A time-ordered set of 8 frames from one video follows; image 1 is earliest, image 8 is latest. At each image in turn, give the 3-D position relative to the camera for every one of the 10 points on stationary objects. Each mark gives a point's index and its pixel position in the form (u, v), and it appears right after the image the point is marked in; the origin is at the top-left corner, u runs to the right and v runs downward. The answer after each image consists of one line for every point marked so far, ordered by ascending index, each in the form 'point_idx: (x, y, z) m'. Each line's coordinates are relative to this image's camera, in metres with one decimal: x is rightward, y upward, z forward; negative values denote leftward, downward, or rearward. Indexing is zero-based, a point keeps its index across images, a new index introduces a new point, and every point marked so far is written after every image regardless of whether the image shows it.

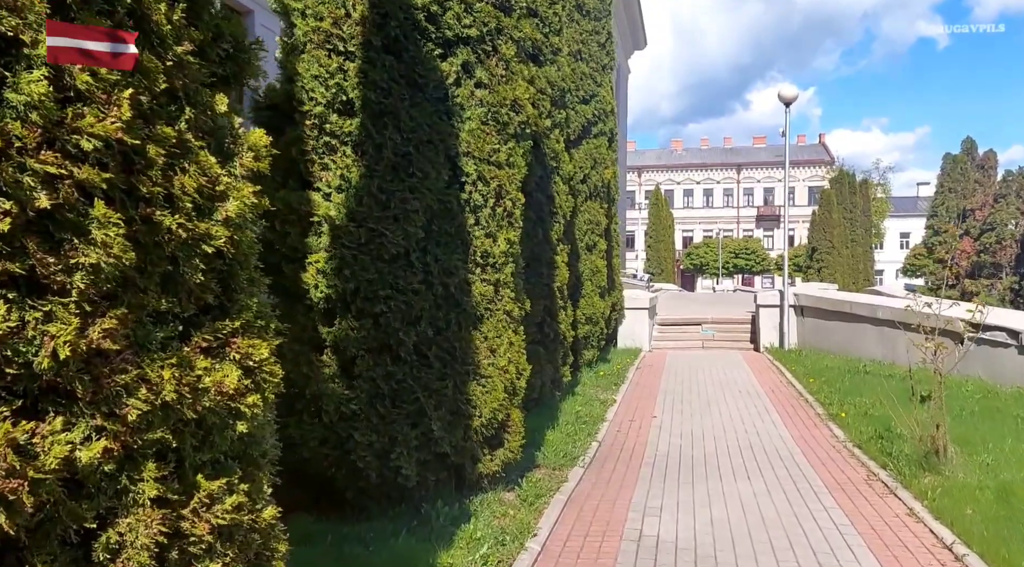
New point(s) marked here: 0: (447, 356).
0: (-0.4, -0.5, +4.8) m
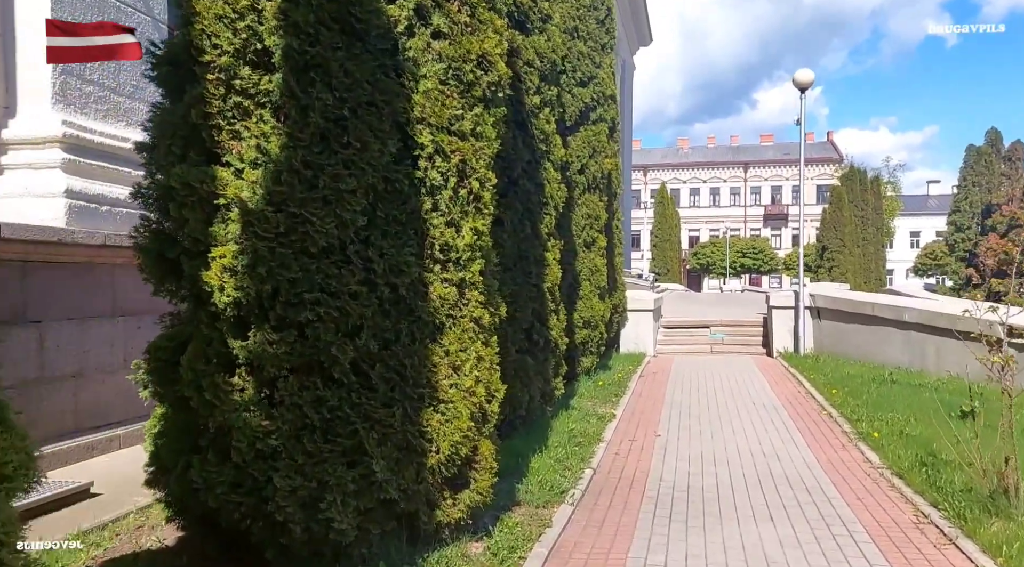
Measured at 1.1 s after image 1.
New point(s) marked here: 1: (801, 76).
0: (-0.6, -0.5, +3.8) m
1: (+5.0, +3.6, +13.0) m
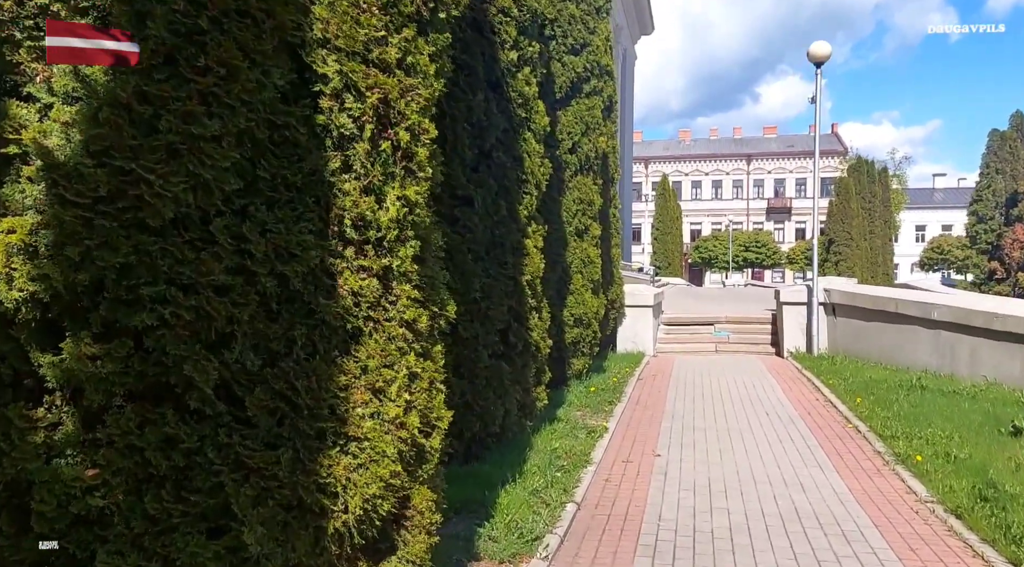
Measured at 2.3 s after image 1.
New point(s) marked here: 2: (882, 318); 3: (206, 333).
0: (-0.8, -0.4, +2.7) m
1: (+4.8, +3.7, +11.9) m
2: (+5.5, -0.5, +11.2) m
3: (-1.0, -0.2, +2.5) m
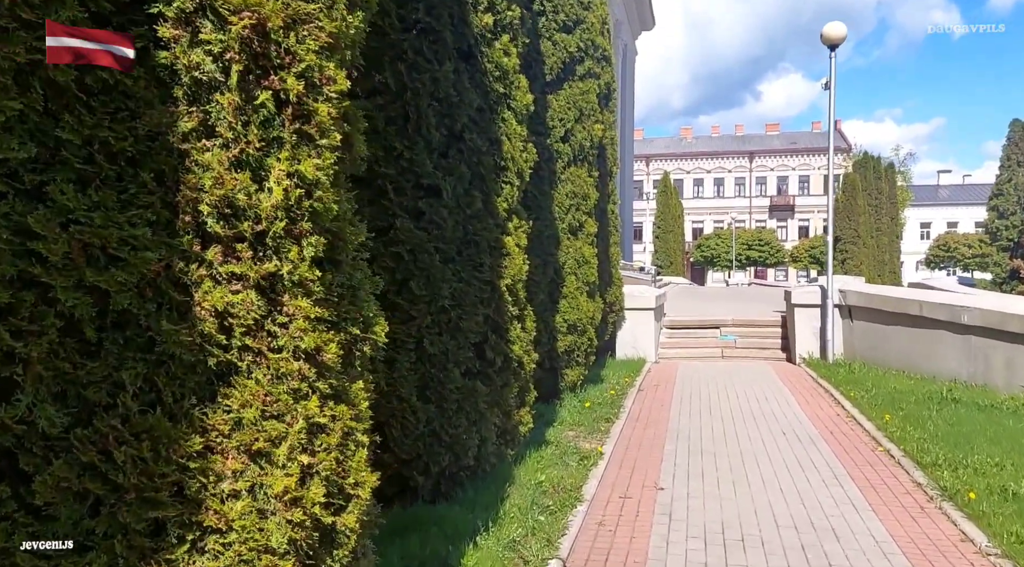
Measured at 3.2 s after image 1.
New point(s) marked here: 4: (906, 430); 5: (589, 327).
0: (-1.0, -0.5, +1.8) m
1: (+4.7, +3.7, +10.9) m
2: (+5.4, -0.5, +10.2) m
3: (-1.2, -0.2, +1.7) m
4: (+3.5, -1.3, +6.7) m
5: (+0.9, -0.5, +8.9) m
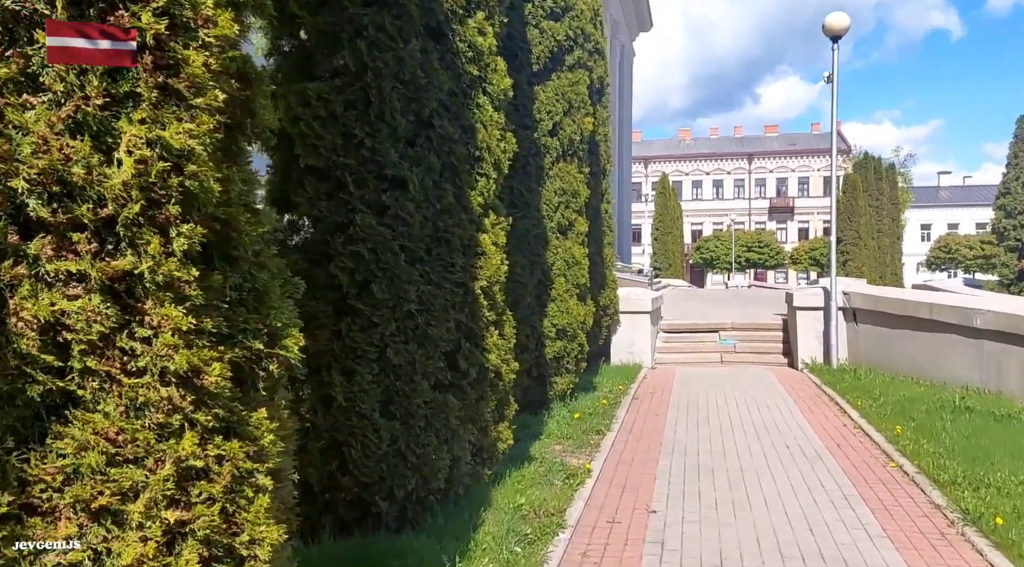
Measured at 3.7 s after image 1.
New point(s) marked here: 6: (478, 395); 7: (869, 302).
0: (-1.1, -0.5, +1.3) m
1: (+4.5, +3.7, +10.5) m
2: (+5.2, -0.6, +9.8) m
3: (-1.4, -0.2, +1.2) m
4: (+3.4, -1.3, +6.2) m
5: (+0.8, -0.5, +8.4) m
6: (-0.2, -0.7, +4.8) m
7: (+5.1, -0.3, +10.6) m
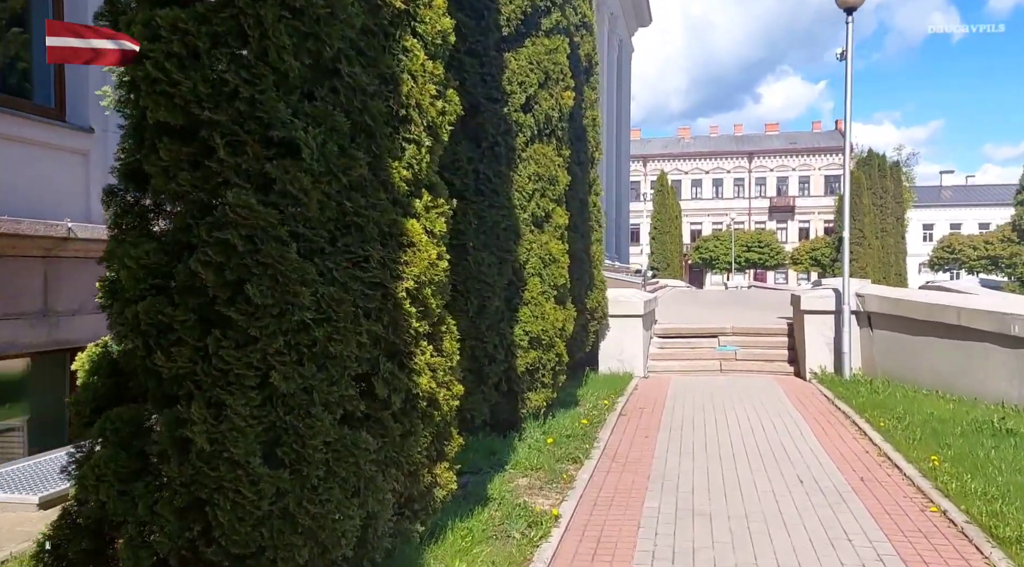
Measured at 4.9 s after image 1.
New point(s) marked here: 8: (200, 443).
0: (-1.4, -0.5, +0.2) m
1: (+4.2, +3.7, +9.3) m
2: (+4.9, -0.6, +8.6) m
3: (-1.7, -0.2, 0.0) m
4: (+3.1, -1.3, +5.1) m
5: (+0.4, -0.6, +7.3) m
6: (-0.5, -0.7, +3.7) m
7: (+4.7, -0.3, +9.5) m
8: (-1.3, -0.6, +3.0) m
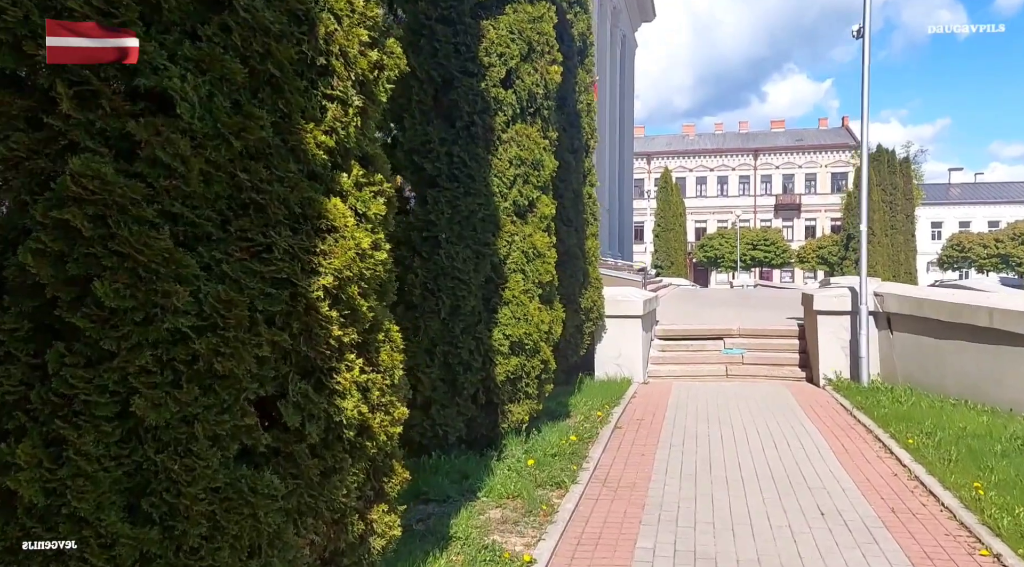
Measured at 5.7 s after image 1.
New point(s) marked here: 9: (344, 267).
0: (-1.6, -0.5, -0.6) m
1: (+4.0, +3.7, +8.5) m
2: (+4.7, -0.5, +7.8) m
3: (-1.9, -0.2, -0.7) m
4: (+2.9, -1.3, +4.3) m
5: (+0.3, -0.5, +6.5) m
6: (-0.7, -0.7, +2.9) m
7: (+4.6, -0.3, +8.6) m
8: (-1.4, -0.6, +2.2) m
9: (-0.6, +0.1, +3.1) m
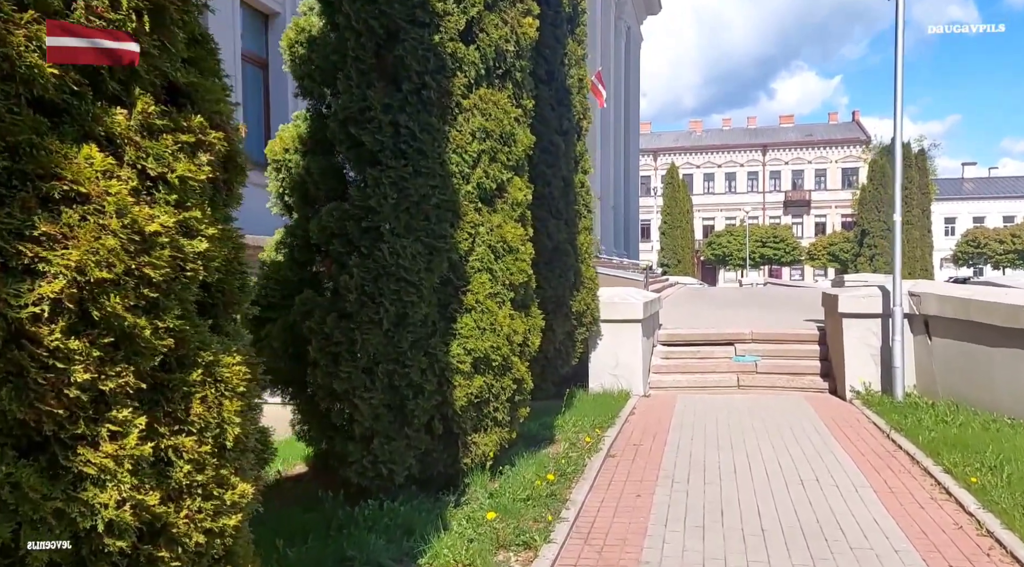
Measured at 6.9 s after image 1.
0: (-1.9, -0.5, -1.7) m
1: (+3.8, +3.7, +7.3) m
2: (+4.5, -0.5, +6.6) m
3: (-2.2, -0.2, -1.9) m
4: (+2.7, -1.3, +3.1) m
5: (0.0, -0.5, +5.3) m
6: (-1.0, -0.7, +1.7) m
7: (+4.4, -0.2, +7.4) m
8: (-1.7, -0.7, +1.1) m
9: (-0.9, +0.1, +2.0) m
